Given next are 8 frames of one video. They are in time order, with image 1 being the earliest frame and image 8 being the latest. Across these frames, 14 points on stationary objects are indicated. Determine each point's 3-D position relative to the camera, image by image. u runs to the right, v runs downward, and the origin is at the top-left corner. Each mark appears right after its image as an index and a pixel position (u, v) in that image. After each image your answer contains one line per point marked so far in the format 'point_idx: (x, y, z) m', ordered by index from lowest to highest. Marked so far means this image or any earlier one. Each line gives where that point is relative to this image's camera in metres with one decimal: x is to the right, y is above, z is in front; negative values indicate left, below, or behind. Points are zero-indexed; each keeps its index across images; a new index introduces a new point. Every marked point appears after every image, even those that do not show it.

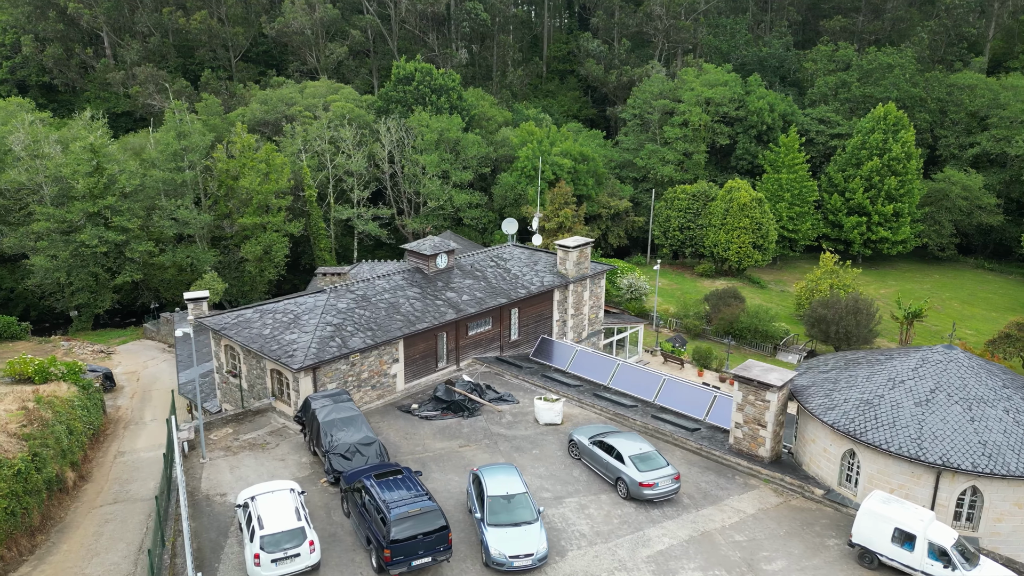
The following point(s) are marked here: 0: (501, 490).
0: (-0.2, -4.5, +16.2) m
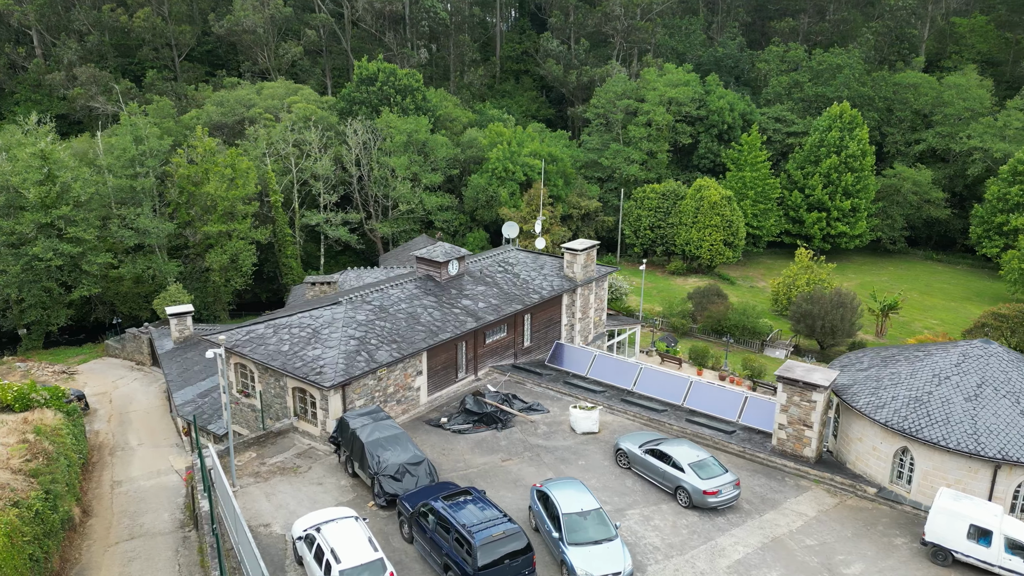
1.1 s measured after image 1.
0: (+1.4, -4.7, +15.7) m
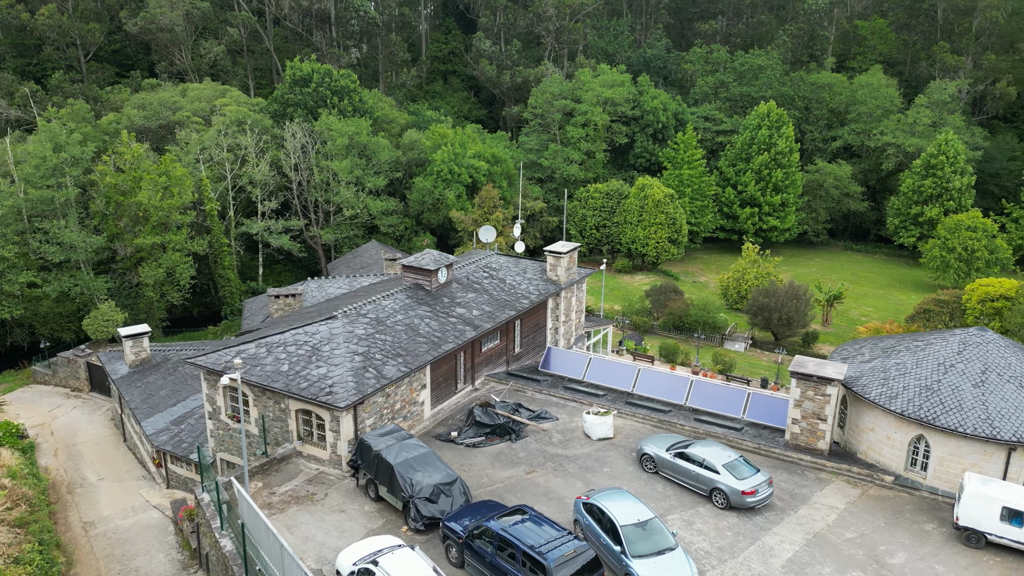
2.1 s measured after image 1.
0: (+2.5, -4.8, +15.3) m
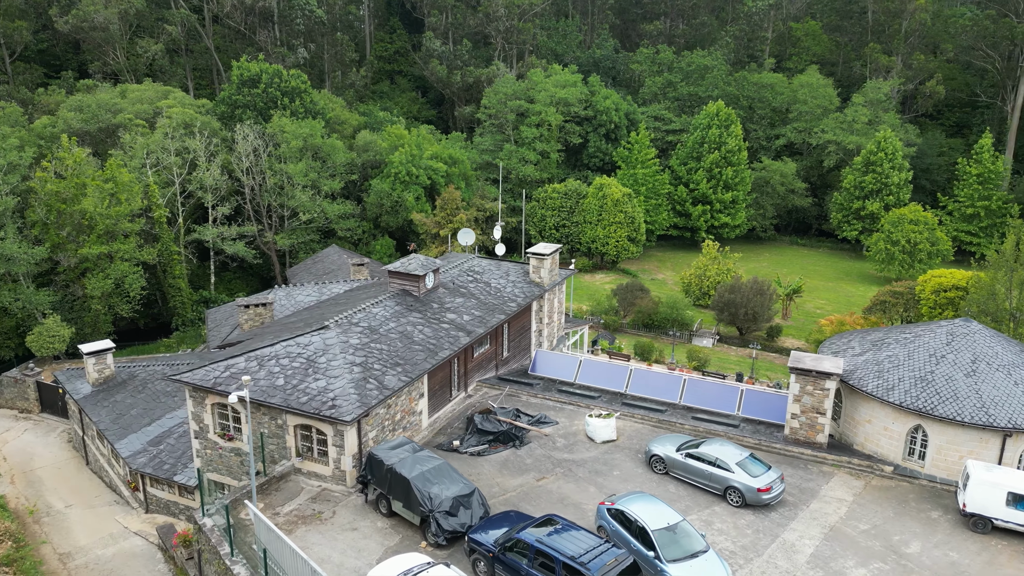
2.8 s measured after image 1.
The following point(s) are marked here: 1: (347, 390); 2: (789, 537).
0: (+3.1, -4.8, +15.2) m
1: (-4.2, -2.6, +18.7) m
2: (+6.2, -5.6, +16.6) m
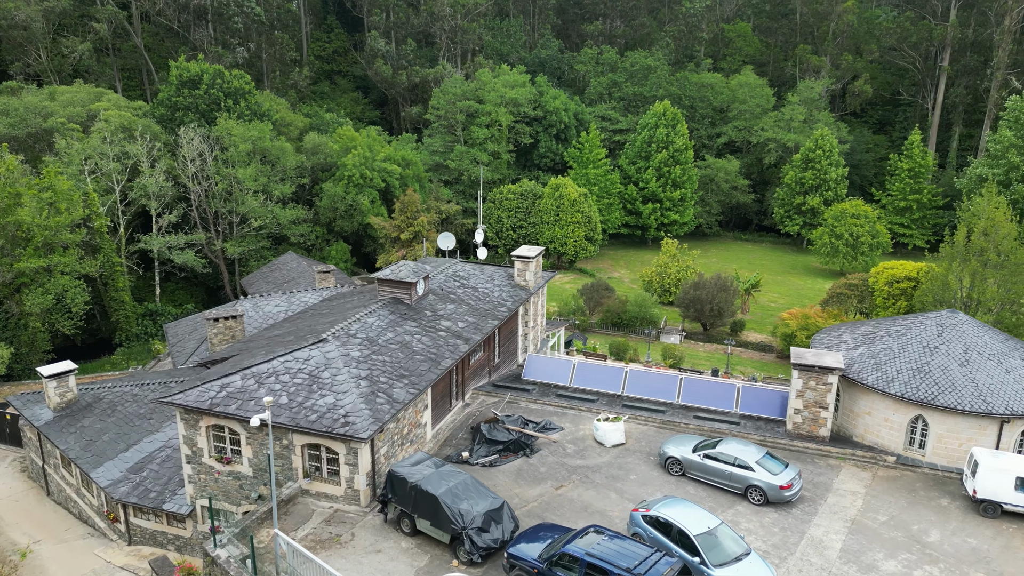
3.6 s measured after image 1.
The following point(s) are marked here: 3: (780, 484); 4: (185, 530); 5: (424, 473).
0: (+3.9, -4.9, +15.1) m
1: (-3.8, -2.8, +17.9) m
2: (+6.9, -5.6, +16.8) m
3: (+6.4, -4.7, +17.6) m
4: (-8.8, -6.5, +19.9) m
5: (-2.0, -4.2, +16.6) m
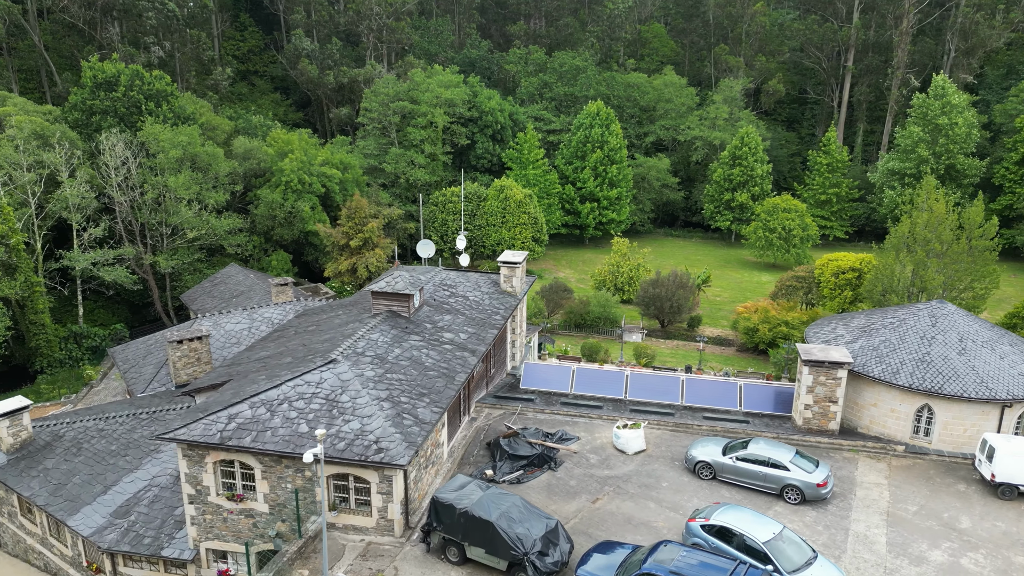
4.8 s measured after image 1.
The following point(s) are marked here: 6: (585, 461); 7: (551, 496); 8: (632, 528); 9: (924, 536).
0: (+5.1, -5.0, +15.0) m
1: (-2.9, -3.2, +16.8) m
2: (+8.0, -5.5, +17.0) m
3: (+7.3, -4.6, +17.7) m
4: (-8.0, -7.1, +18.2) m
5: (-0.9, -4.5, +15.7) m
6: (+2.0, -4.7, +19.9) m
7: (+0.9, -5.2, +18.3) m
8: (+2.7, -5.5, +16.9) m
9: (+9.3, -5.6, +16.7) m
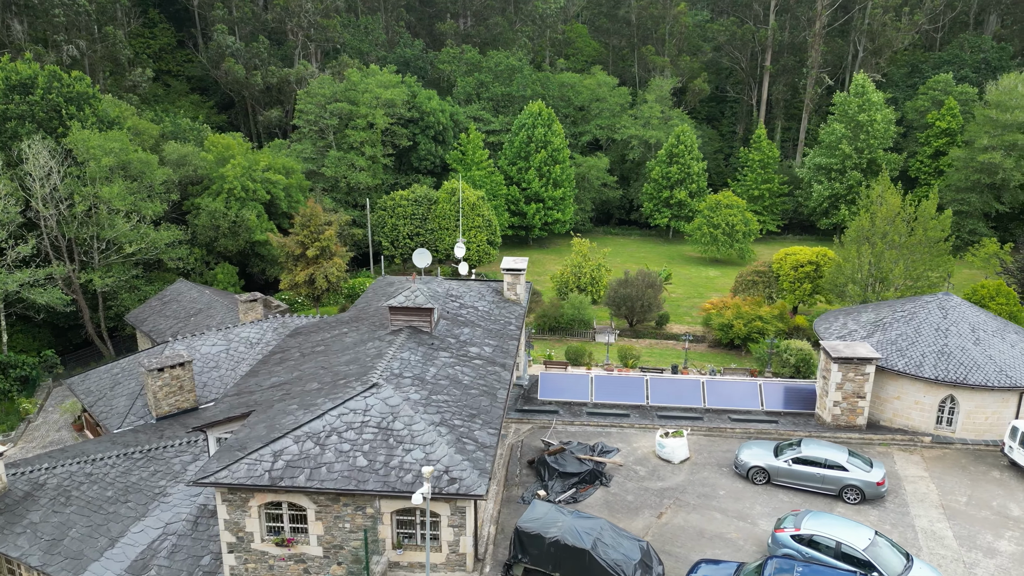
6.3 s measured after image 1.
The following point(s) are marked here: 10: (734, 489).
0: (+7.0, -5.0, +14.8) m
1: (-1.3, -3.6, +15.6) m
2: (+9.5, -5.5, +17.2) m
3: (+8.8, -4.6, +17.8) m
4: (-6.4, -7.7, +16.4) m
5: (+0.9, -4.7, +14.8) m
6: (+3.2, -4.9, +19.4) m
7: (+2.4, -5.4, +17.6) m
8: (+4.3, -5.7, +16.5) m
9: (+10.9, -5.5, +17.1) m
10: (+5.6, -5.1, +18.7) m
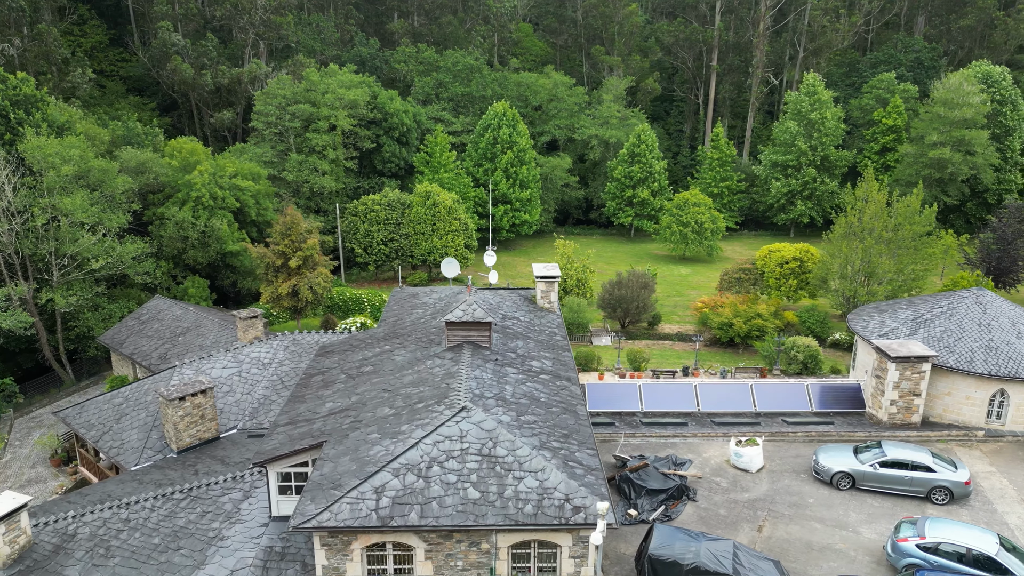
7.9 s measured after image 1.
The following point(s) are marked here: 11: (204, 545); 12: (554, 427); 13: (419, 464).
0: (+9.4, -5.1, +14.7) m
1: (+1.1, -3.9, +14.7) m
2: (+11.7, -5.5, +17.3) m
3: (+10.9, -4.6, +17.9) m
4: (-3.9, -8.1, +14.9) m
5: (+3.4, -5.0, +14.1) m
6: (+5.2, -5.0, +18.9) m
7: (+4.6, -5.6, +17.0) m
8: (+6.7, -5.8, +16.1) m
9: (+13.1, -5.5, +17.4) m
10: (+7.7, -5.2, +18.4) m
11: (-7.2, -6.0, +17.3) m
12: (+1.0, -3.2, +16.8) m
13: (-1.9, -3.6, +14.9) m
